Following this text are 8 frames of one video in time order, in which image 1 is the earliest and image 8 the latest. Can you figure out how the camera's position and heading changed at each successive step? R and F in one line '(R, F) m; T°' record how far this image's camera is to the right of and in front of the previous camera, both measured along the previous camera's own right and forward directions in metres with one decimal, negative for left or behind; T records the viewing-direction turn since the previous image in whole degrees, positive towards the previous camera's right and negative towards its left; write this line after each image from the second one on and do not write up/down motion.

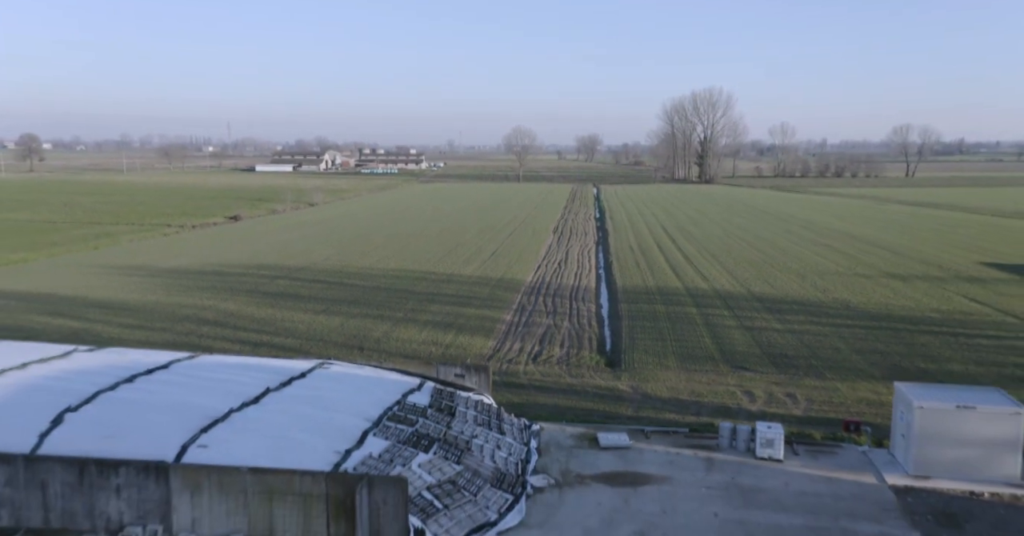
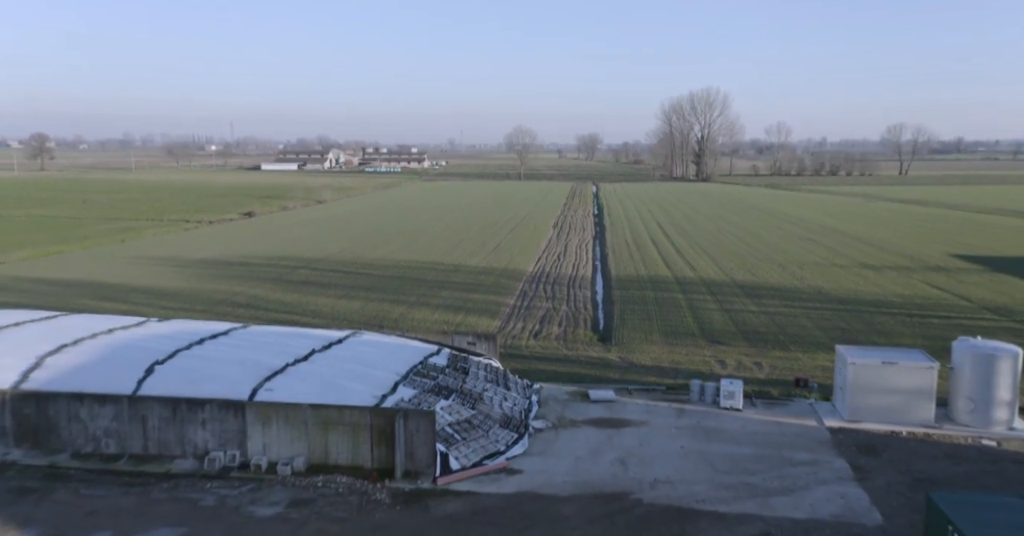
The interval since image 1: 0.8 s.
(-0.1, -2.7) m; 0°
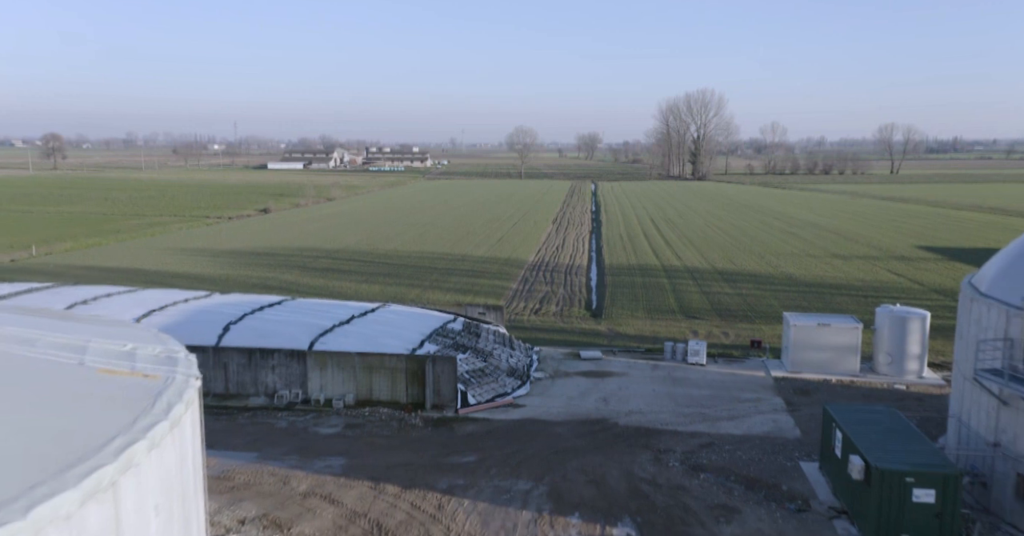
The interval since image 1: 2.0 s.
(-0.1, -3.5) m; 0°
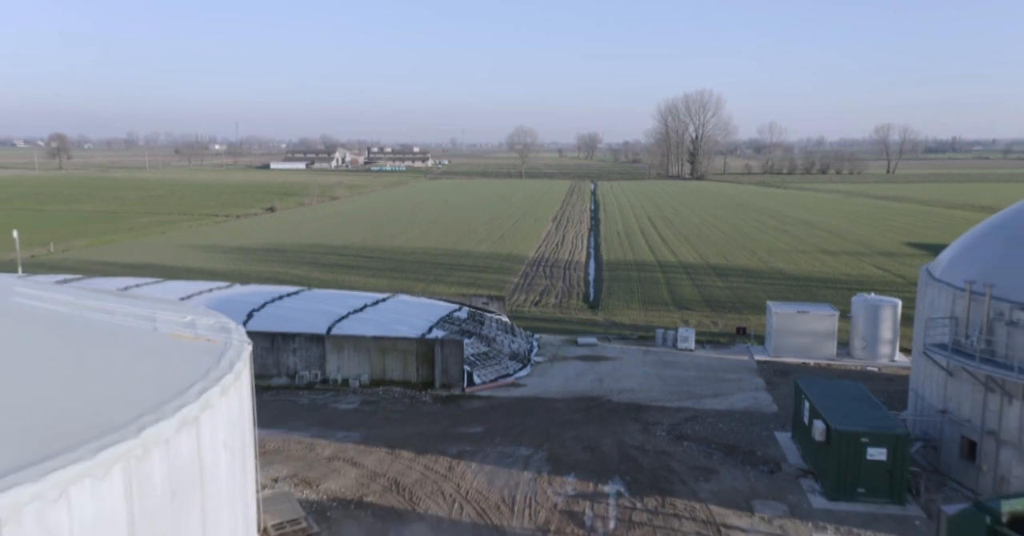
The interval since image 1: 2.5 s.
(0.0, -1.5) m; 0°
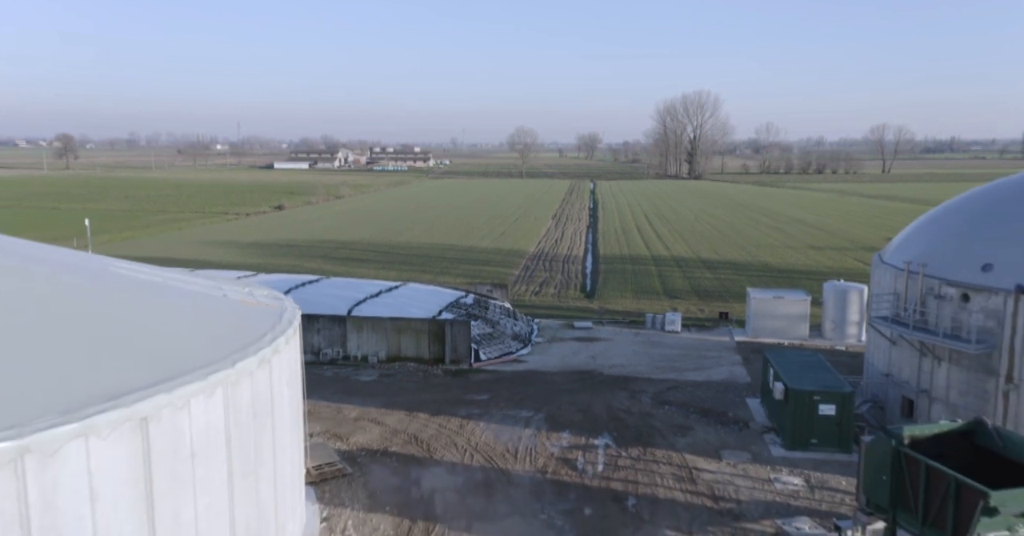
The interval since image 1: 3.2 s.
(-0.1, -2.0) m; 0°
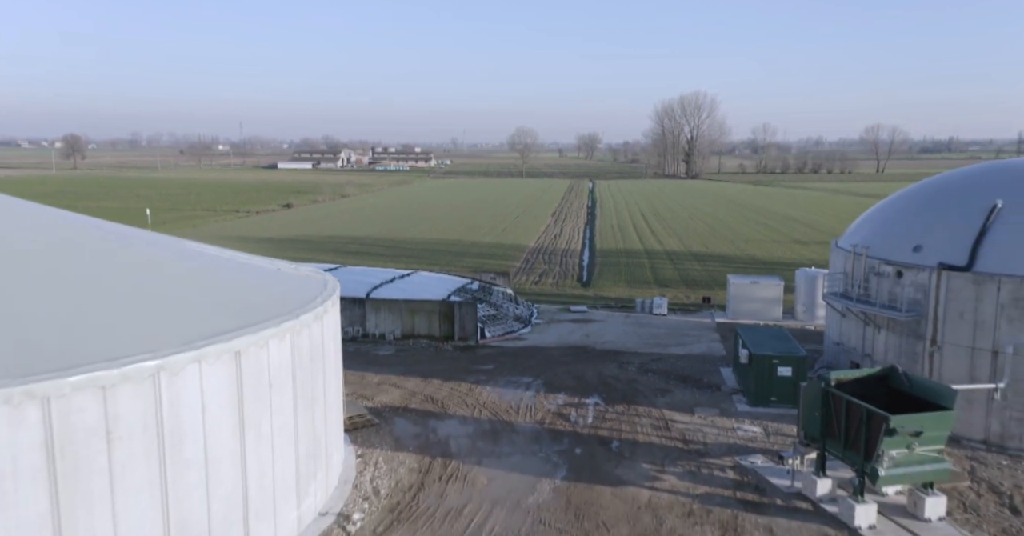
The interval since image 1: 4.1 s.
(-0.1, -2.3) m; 0°
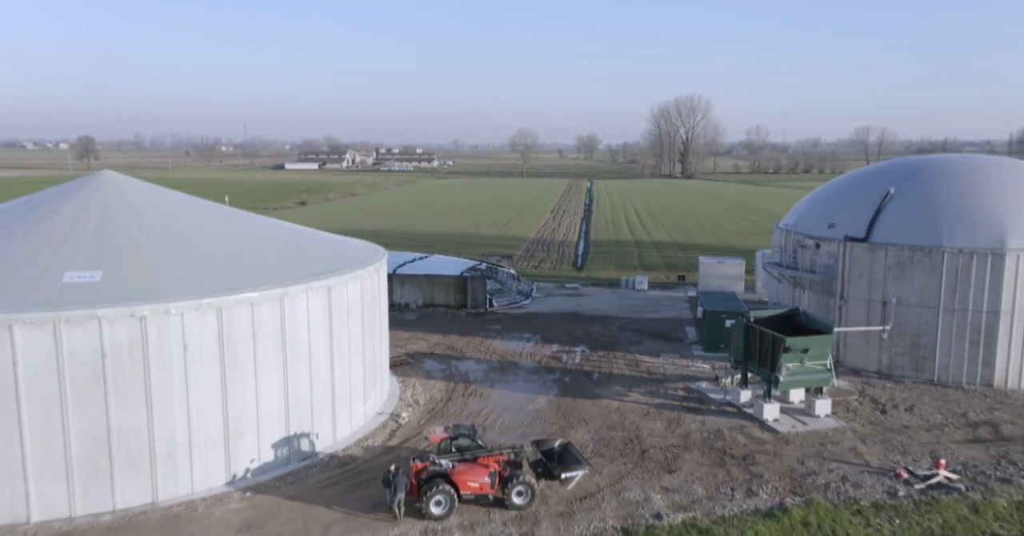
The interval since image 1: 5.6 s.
(-0.1, -4.4) m; 0°
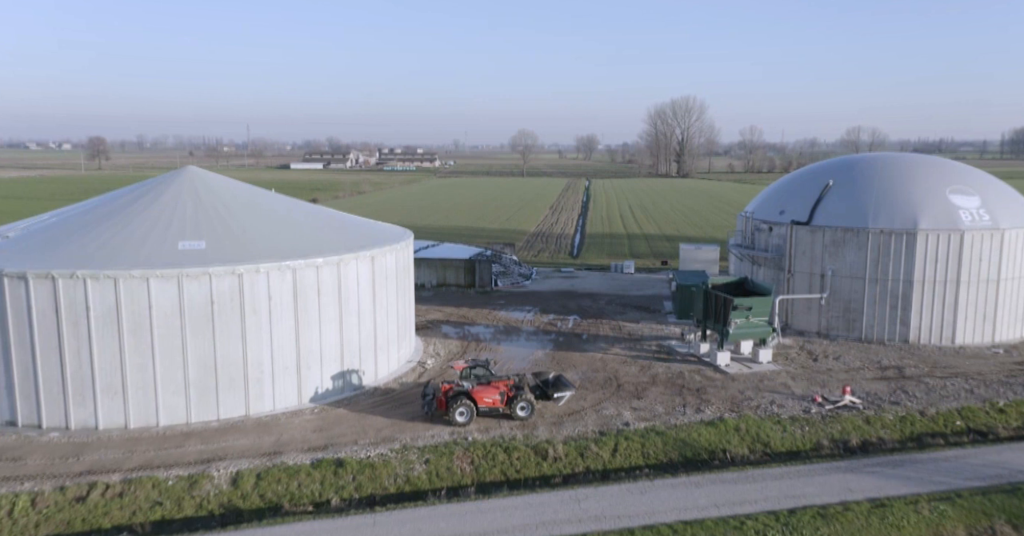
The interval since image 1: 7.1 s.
(-0.1, -3.9) m; 0°
